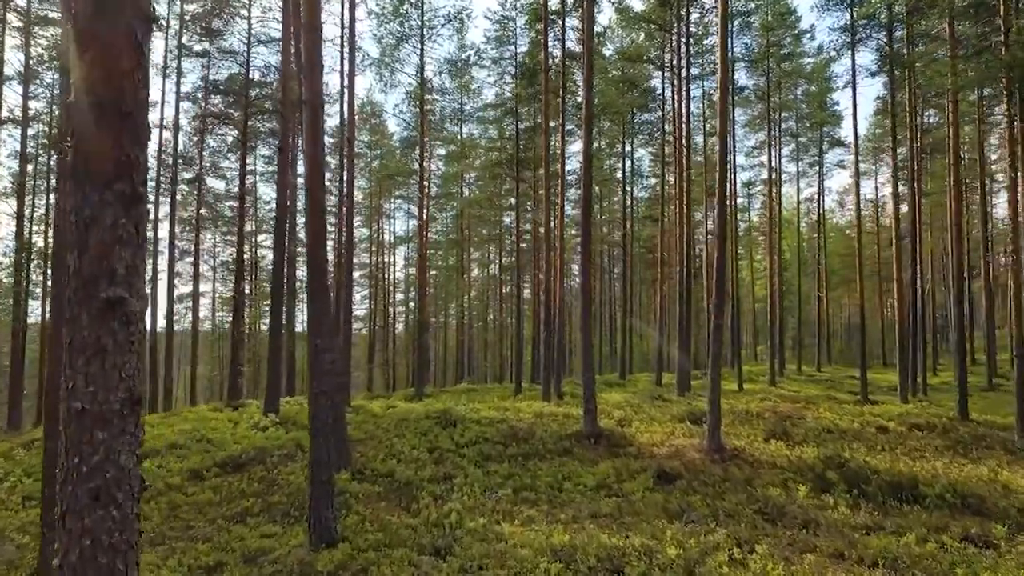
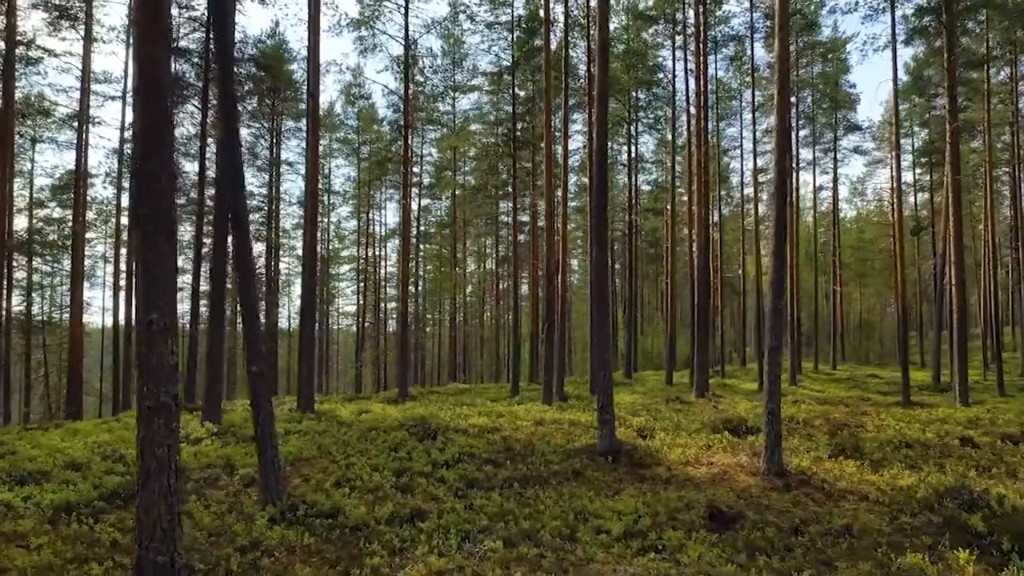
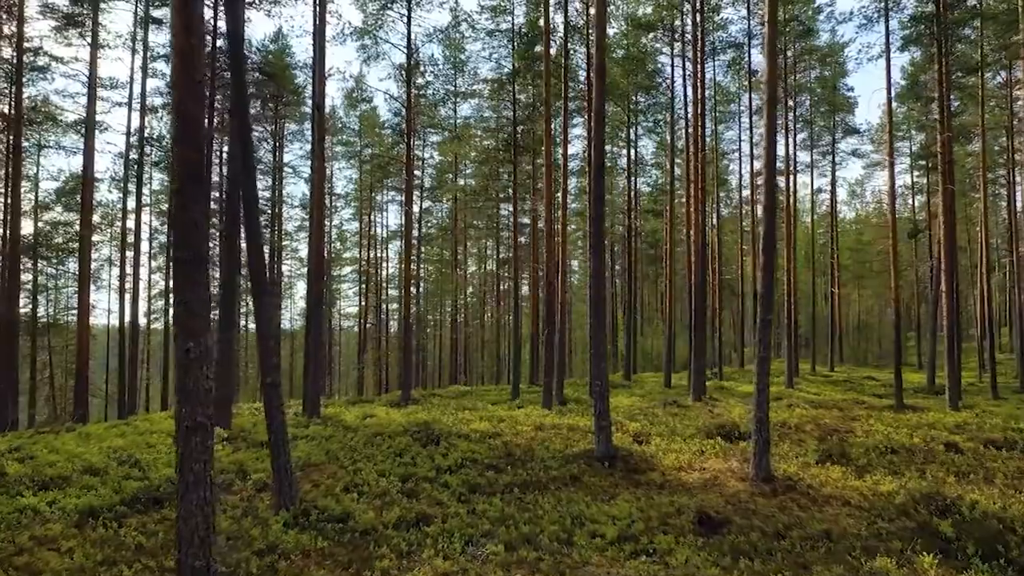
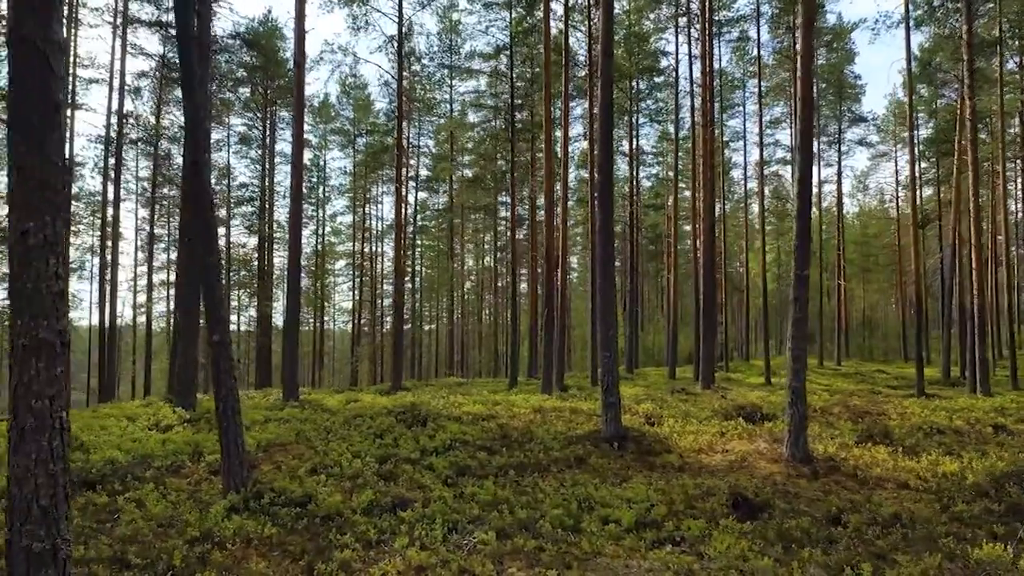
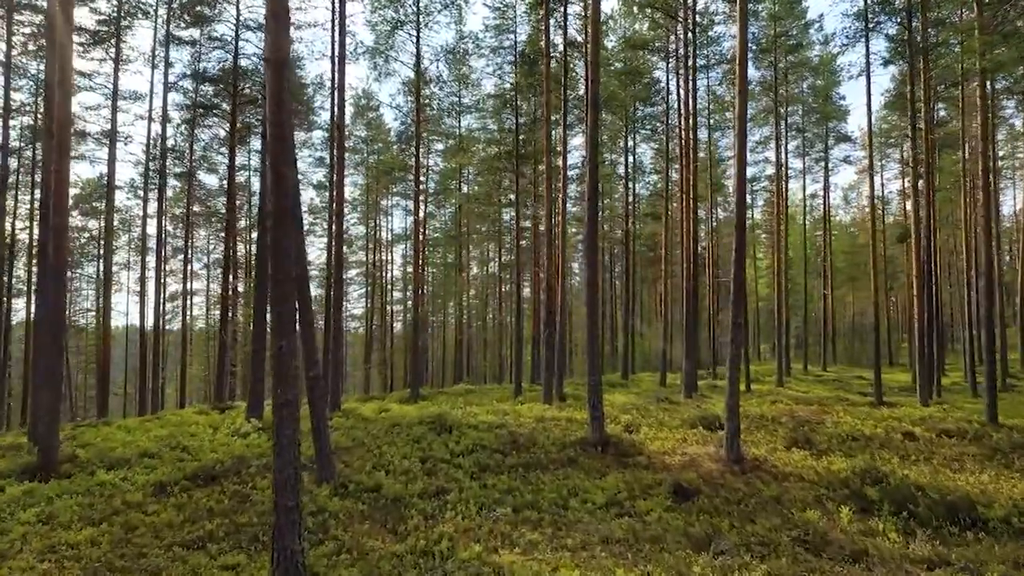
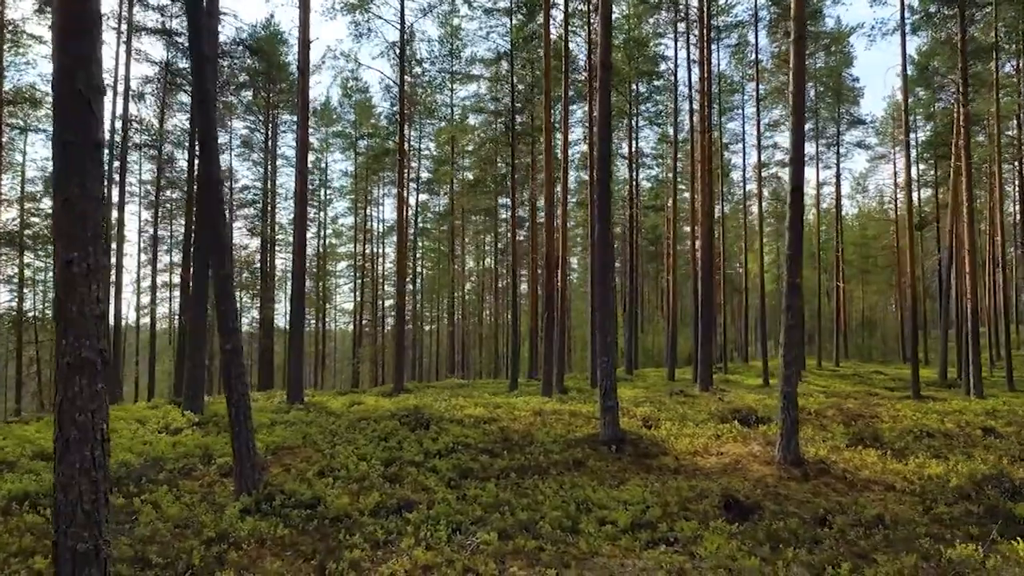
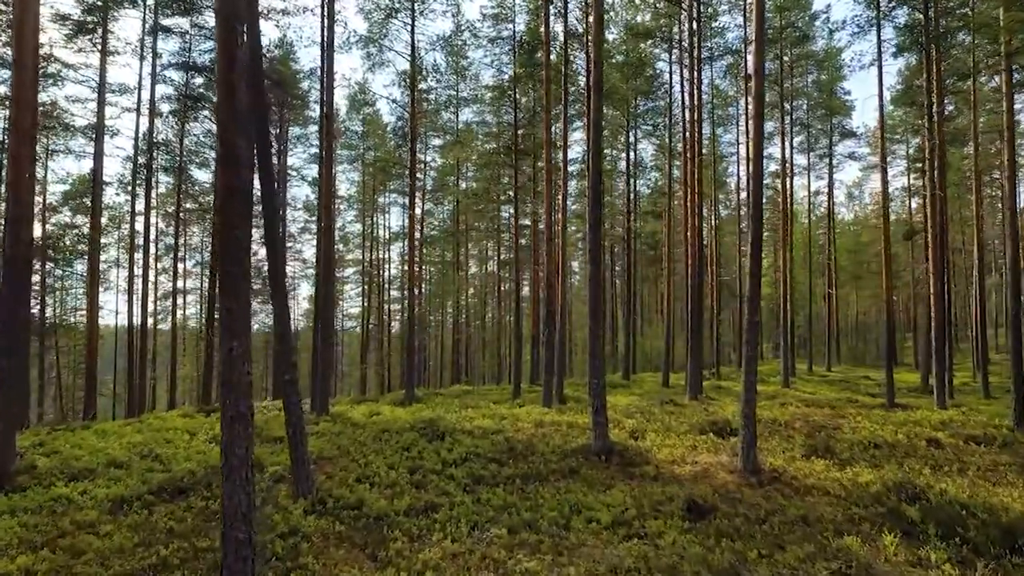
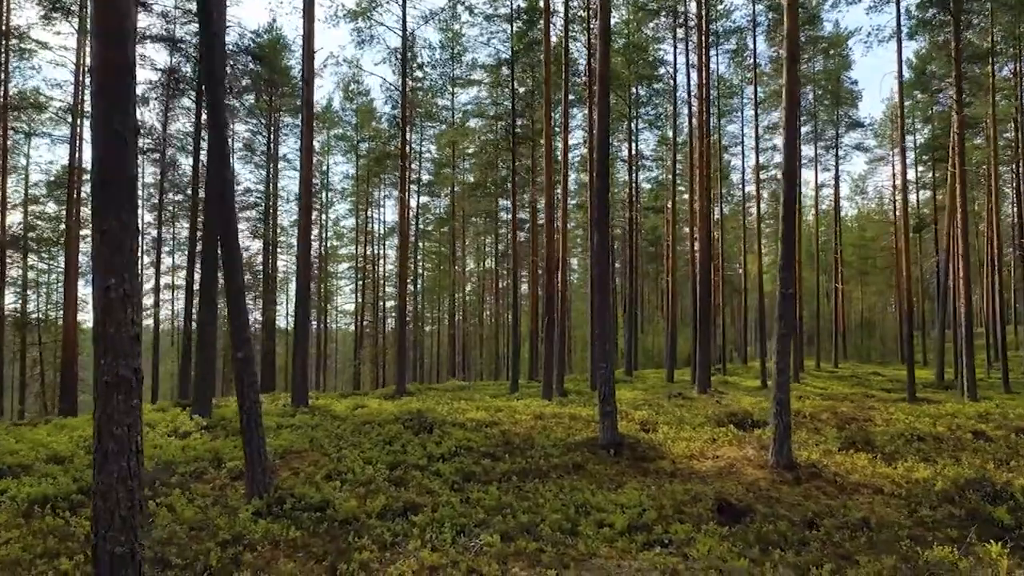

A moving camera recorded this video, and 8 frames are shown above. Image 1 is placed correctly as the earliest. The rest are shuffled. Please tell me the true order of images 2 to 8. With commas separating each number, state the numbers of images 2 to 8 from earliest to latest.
5, 7, 3, 2, 8, 6, 4
